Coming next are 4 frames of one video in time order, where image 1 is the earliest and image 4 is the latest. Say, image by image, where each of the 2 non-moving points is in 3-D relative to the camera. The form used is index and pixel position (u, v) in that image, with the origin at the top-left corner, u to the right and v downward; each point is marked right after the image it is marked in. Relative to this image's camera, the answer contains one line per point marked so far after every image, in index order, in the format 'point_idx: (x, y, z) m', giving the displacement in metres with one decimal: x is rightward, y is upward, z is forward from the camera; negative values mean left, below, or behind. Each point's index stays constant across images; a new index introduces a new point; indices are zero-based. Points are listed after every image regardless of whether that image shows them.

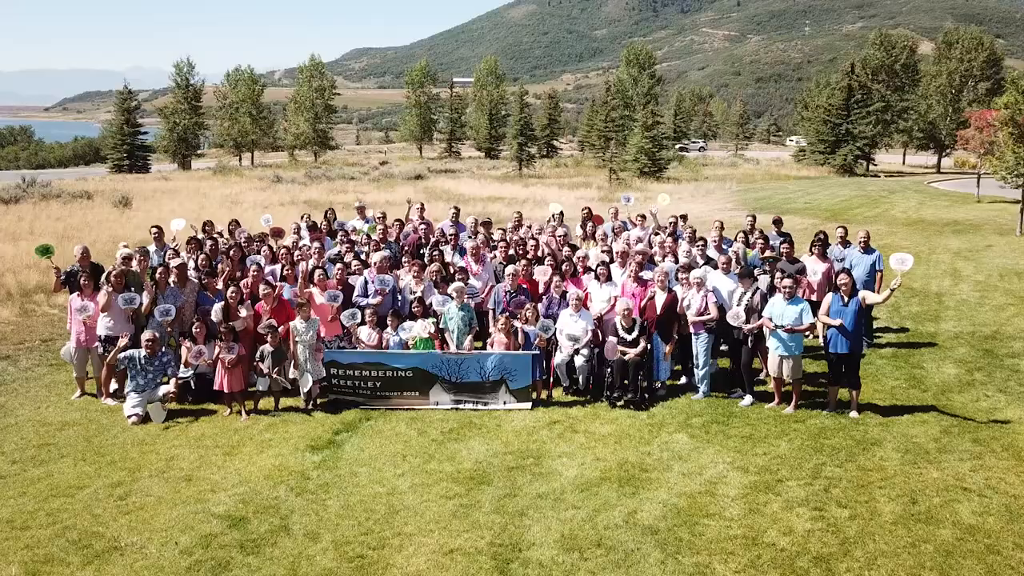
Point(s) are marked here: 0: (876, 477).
0: (+3.5, -1.8, +8.5) m
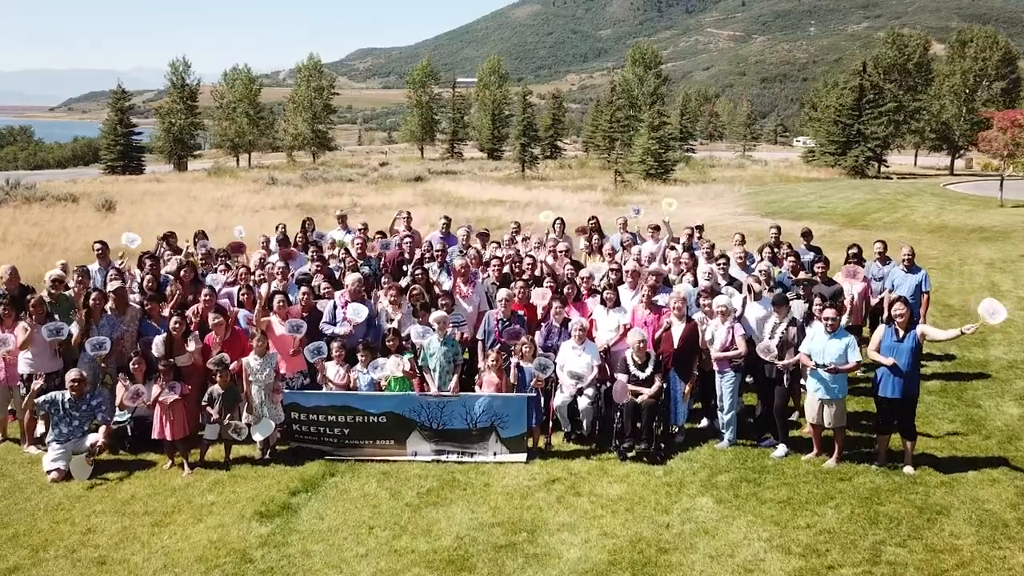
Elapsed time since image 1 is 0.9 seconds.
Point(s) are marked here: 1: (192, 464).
0: (+3.4, -2.1, +6.8) m
1: (-3.3, -1.8, +9.0) m
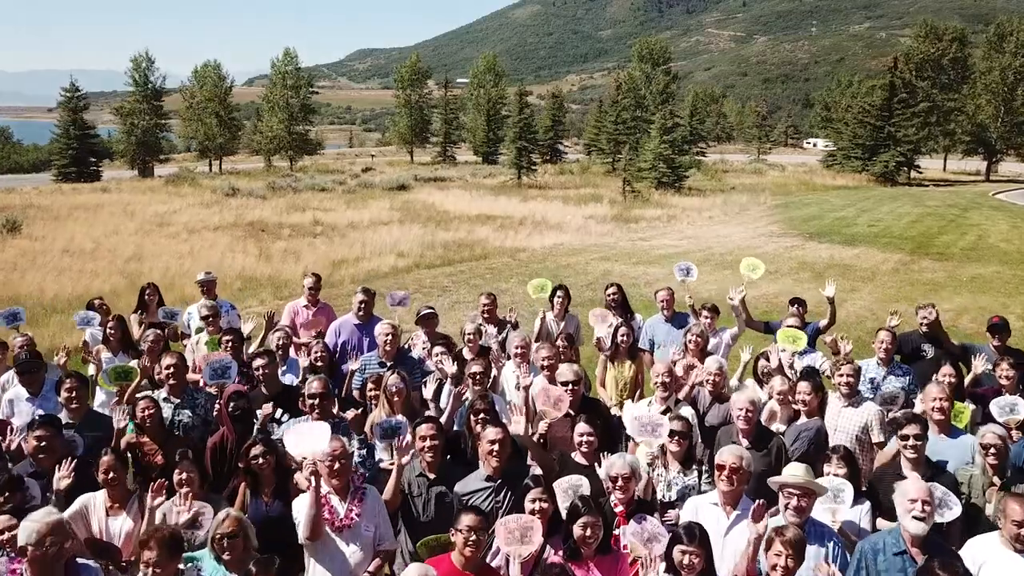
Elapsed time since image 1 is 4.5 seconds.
0: (+3.1, -3.3, +0.8) m
1: (-3.6, -3.0, +3.0) m
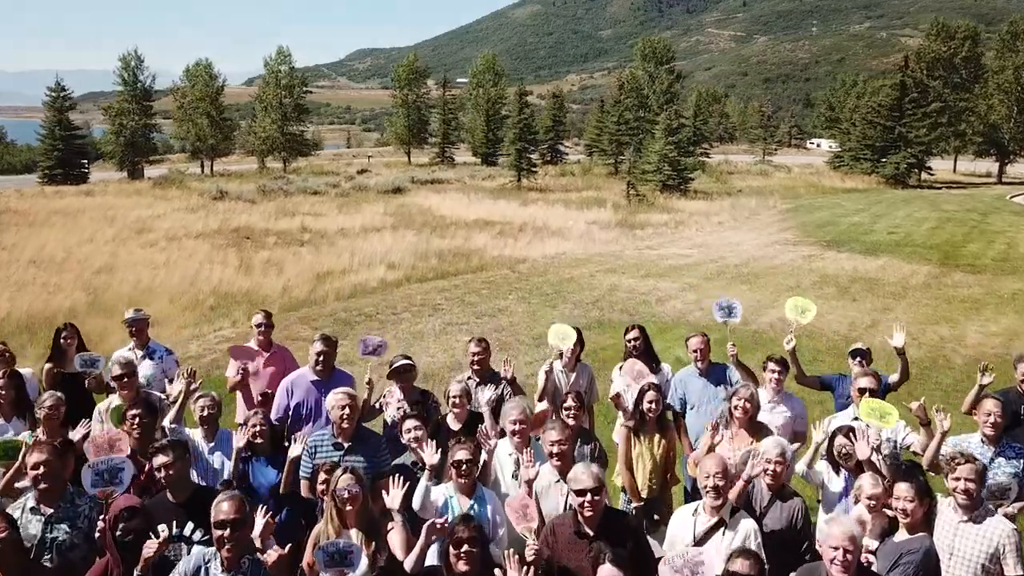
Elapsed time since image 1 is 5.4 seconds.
0: (+3.1, -3.7, -0.9) m
1: (-3.6, -3.4, +1.3) m
